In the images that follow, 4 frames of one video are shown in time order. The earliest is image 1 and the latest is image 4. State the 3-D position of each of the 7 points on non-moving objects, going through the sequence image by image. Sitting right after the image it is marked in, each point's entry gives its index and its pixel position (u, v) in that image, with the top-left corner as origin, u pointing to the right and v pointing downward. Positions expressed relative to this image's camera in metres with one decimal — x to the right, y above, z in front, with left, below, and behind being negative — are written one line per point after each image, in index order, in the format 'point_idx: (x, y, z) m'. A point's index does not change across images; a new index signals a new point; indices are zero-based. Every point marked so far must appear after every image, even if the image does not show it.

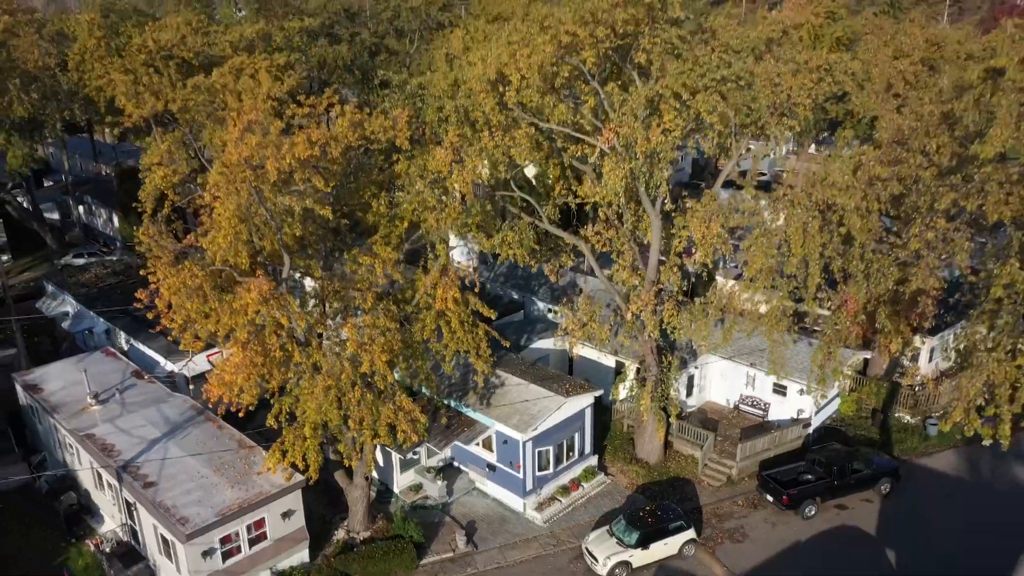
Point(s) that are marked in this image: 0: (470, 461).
0: (-0.9, -3.8, +17.1) m
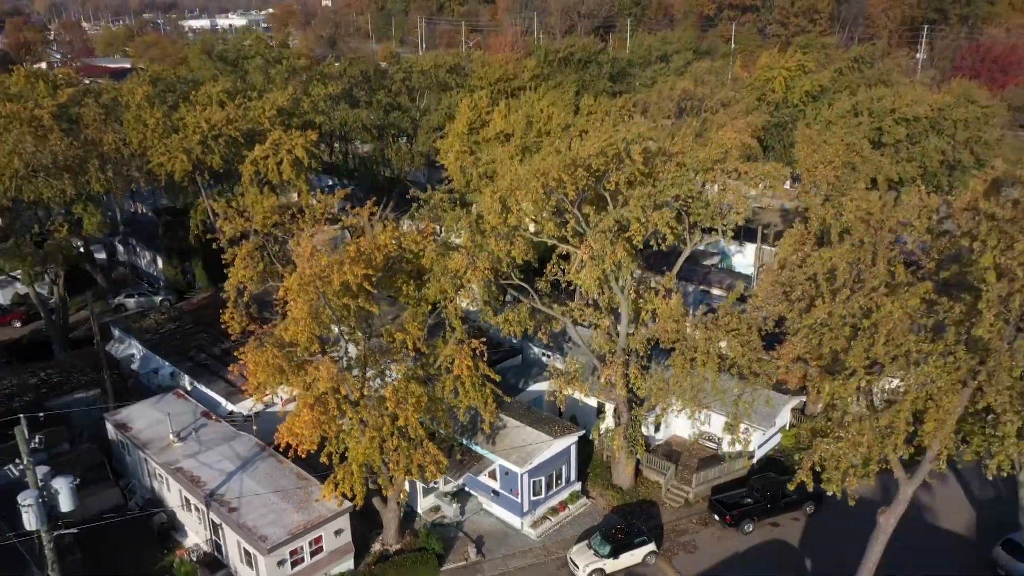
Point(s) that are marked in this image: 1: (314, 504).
0: (-0.9, -5.4, +21.3) m
1: (-4.6, -5.0, +18.6) m
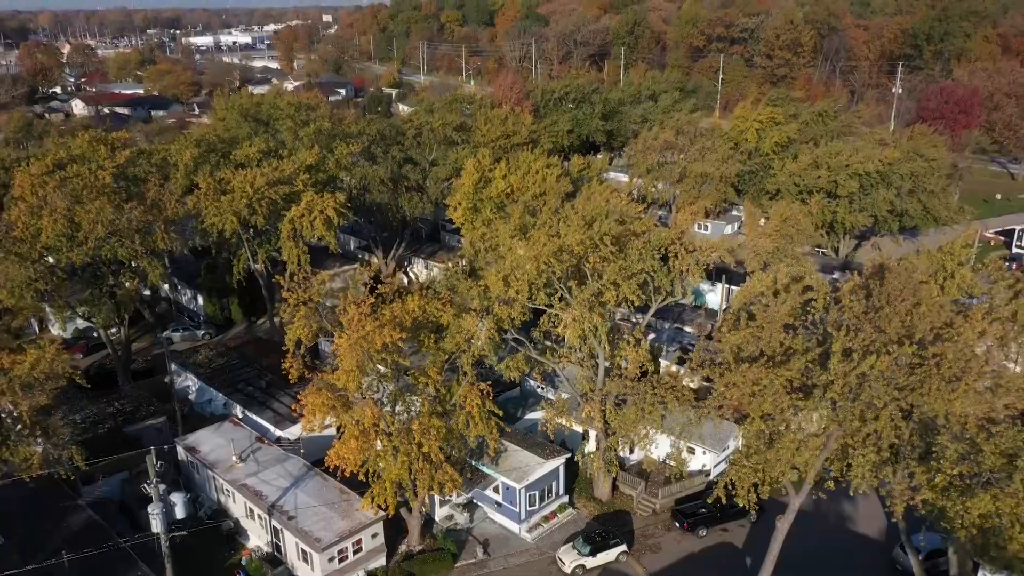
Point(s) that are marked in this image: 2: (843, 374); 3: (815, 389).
0: (-0.9, -7.0, +26.2) m
1: (-4.6, -6.6, +23.4) m
2: (+6.8, -1.8, +16.3) m
3: (+6.5, -2.2, +17.0) m
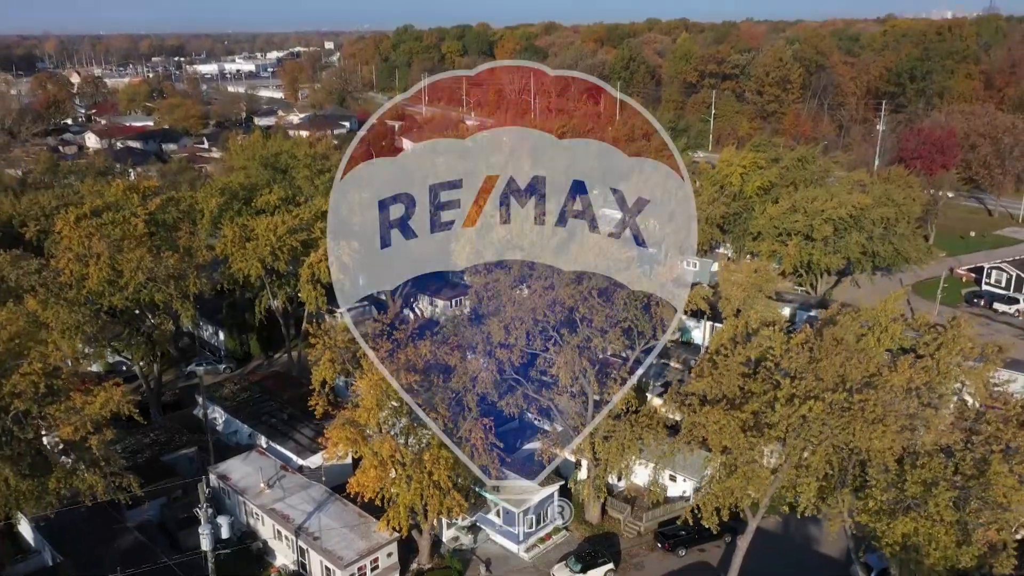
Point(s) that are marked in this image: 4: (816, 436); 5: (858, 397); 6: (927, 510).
0: (-0.9, -8.7, +29.2) m
1: (-4.6, -8.2, +26.4) m
2: (+6.8, -3.1, +19.4) m
3: (+6.5, -3.5, +20.1) m
4: (+7.3, -3.5, +19.0) m
5: (+8.3, -2.6, +19.0) m
6: (+9.5, -5.1, +18.2) m
